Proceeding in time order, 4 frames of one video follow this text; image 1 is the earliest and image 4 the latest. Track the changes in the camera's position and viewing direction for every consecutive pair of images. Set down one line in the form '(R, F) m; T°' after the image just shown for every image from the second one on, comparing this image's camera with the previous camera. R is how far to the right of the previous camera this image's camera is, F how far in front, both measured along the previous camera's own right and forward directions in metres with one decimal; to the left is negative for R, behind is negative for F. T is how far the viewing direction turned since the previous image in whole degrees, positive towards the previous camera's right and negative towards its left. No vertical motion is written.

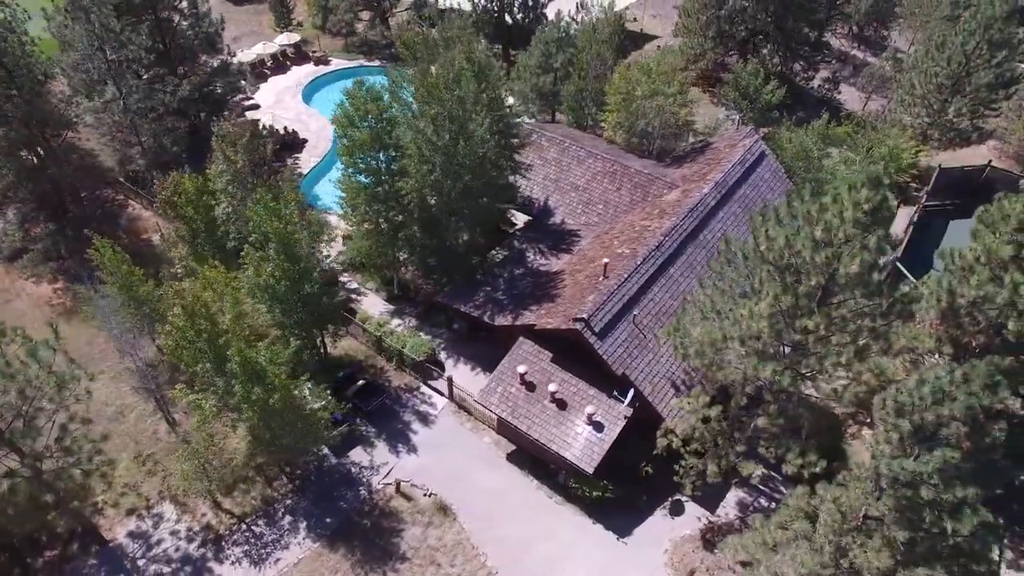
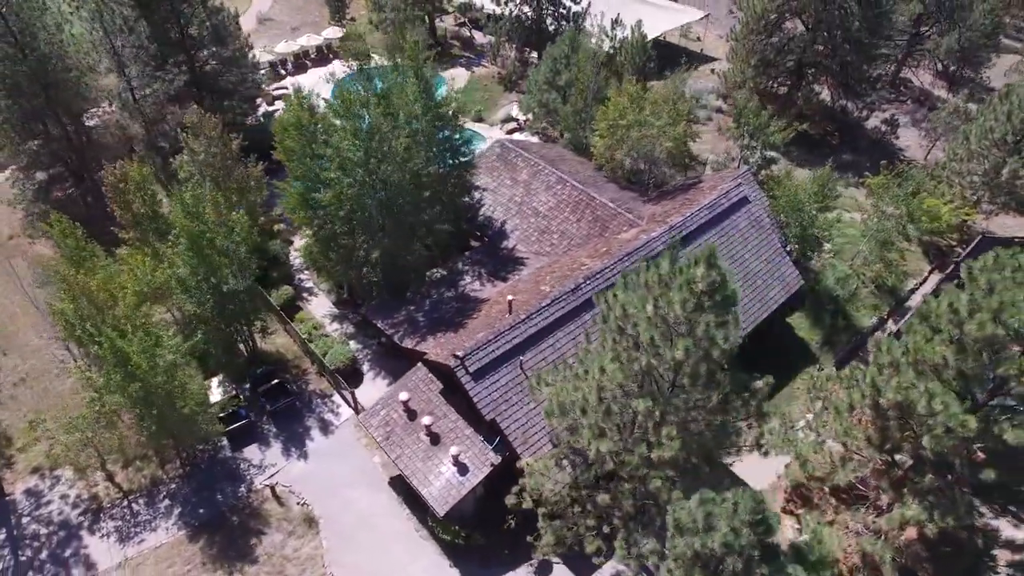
(+7.4, +1.3) m; -8°
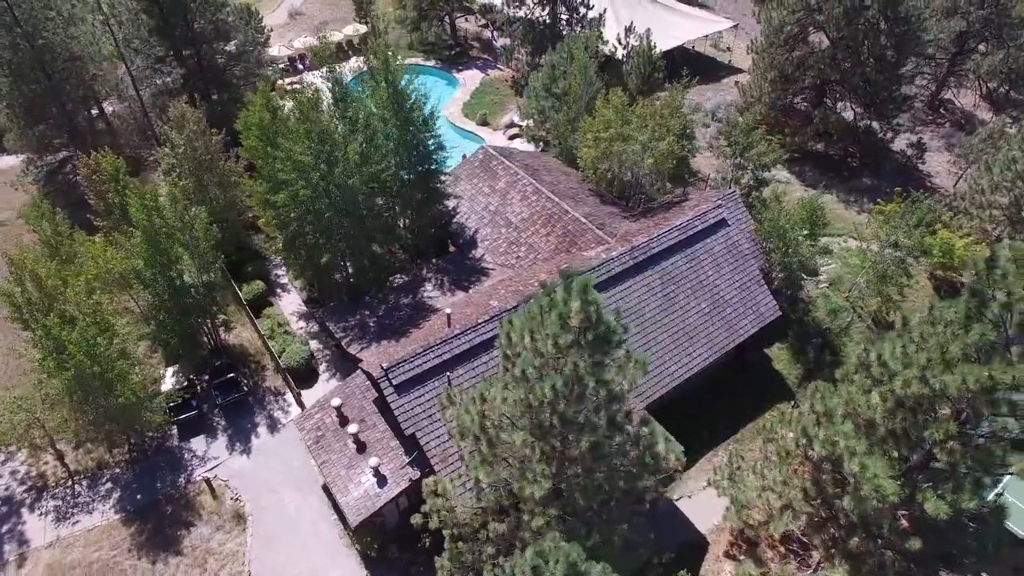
(+4.1, +0.7) m; -4°
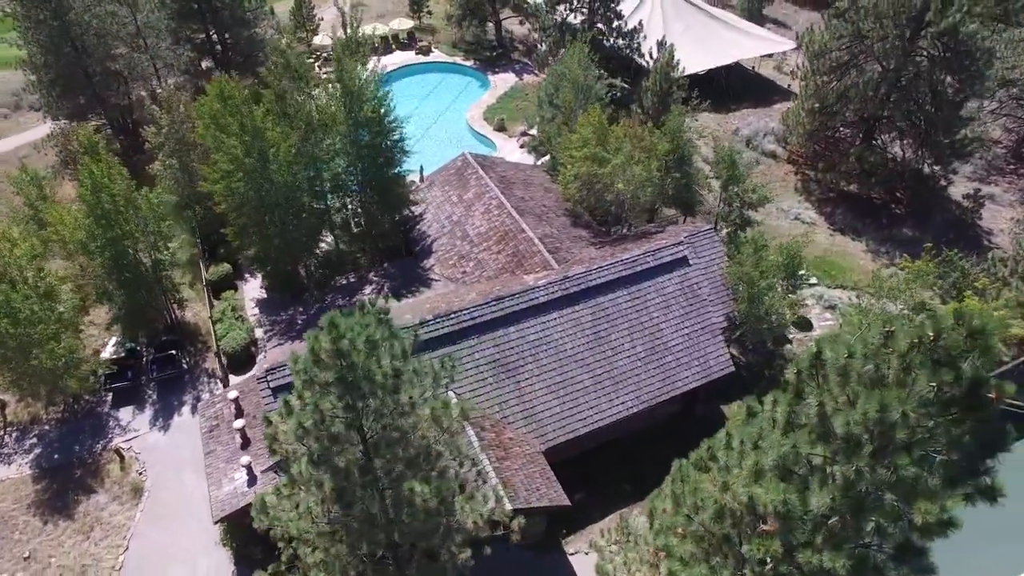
(+6.7, +1.7) m; -8°
